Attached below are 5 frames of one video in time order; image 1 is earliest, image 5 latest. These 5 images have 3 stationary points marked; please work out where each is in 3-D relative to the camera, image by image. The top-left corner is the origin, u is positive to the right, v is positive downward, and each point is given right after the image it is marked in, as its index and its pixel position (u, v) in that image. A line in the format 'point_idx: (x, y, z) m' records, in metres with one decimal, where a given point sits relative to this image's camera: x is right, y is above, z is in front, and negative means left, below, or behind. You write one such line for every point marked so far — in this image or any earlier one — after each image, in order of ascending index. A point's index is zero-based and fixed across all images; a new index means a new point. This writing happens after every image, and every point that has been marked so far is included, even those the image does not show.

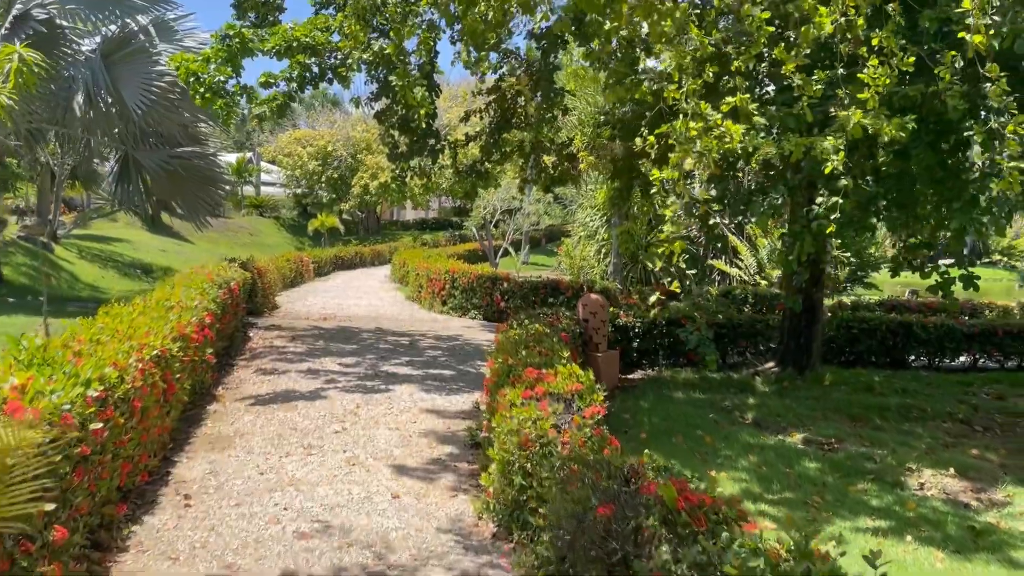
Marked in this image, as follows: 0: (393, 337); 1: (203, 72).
0: (-1.4, -0.6, +9.9) m
1: (-2.4, +1.7, +6.5) m
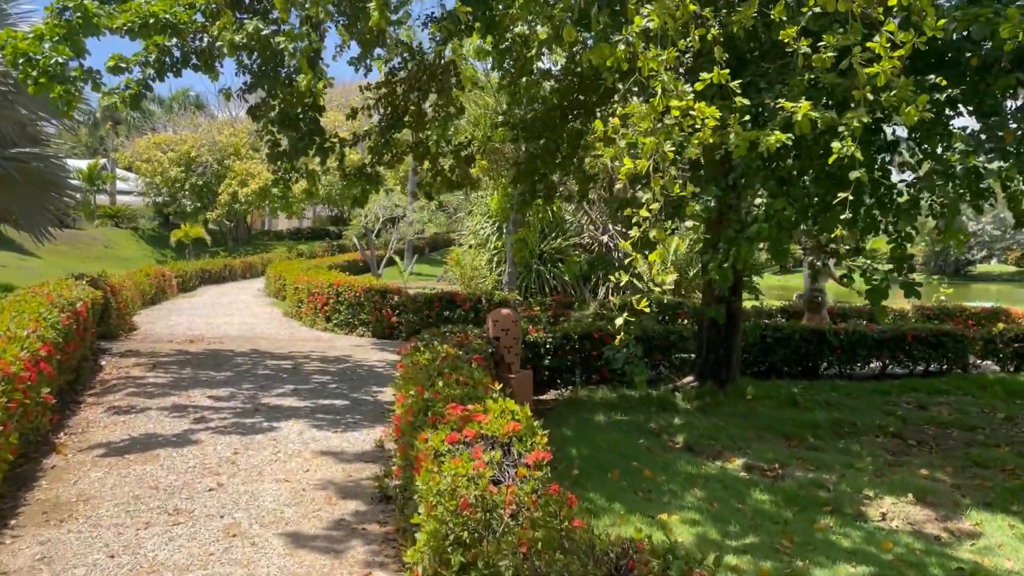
0: (-2.5, -0.8, +8.8) m
1: (-3.0, +1.5, +5.3) m
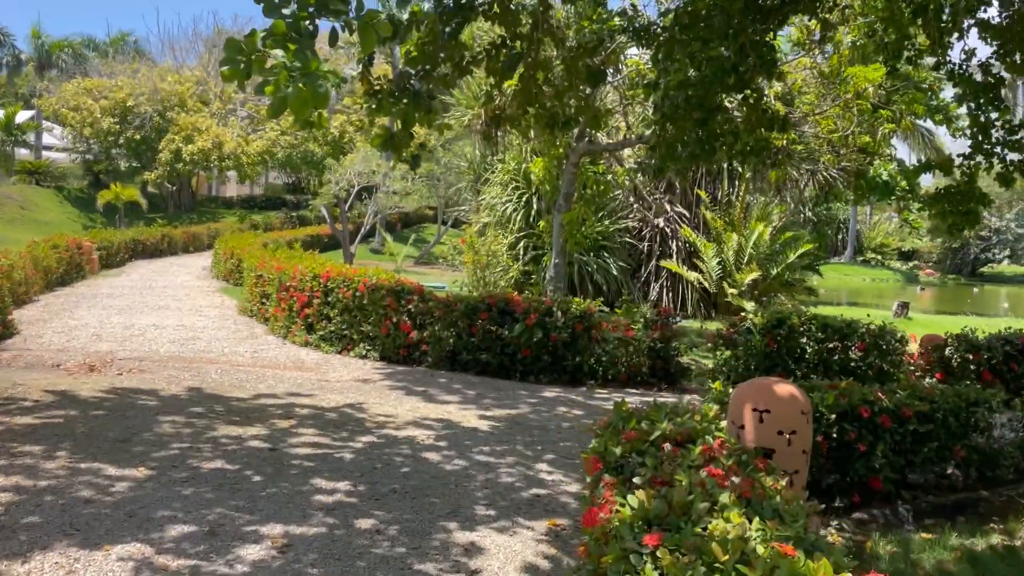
0: (-1.6, -0.8, +4.8) m
1: (-1.9, +1.4, +1.2) m
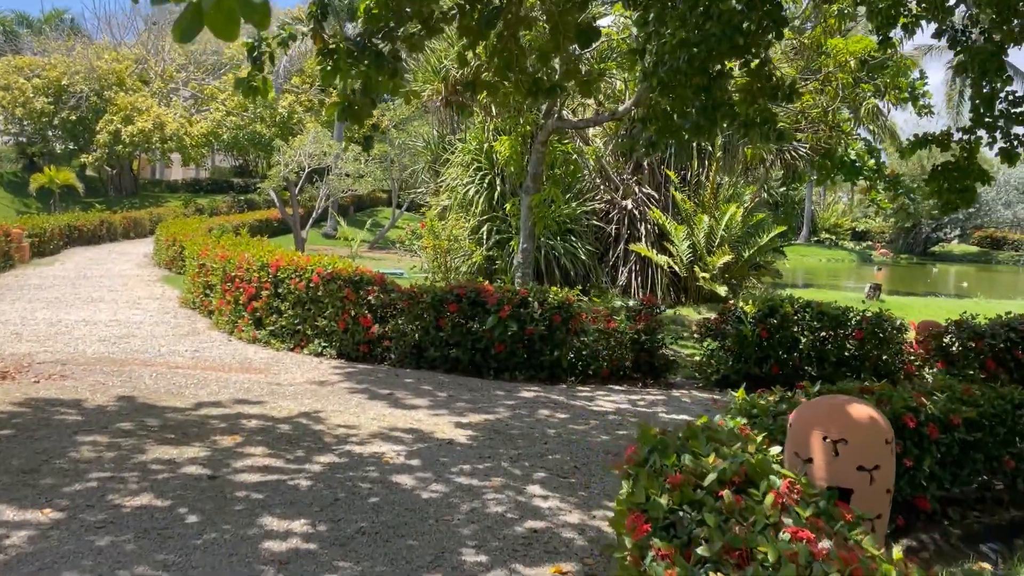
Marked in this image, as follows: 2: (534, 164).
0: (-1.7, -0.8, +4.1) m
1: (-1.8, +1.3, +0.4) m
2: (+0.2, +1.4, +9.3) m
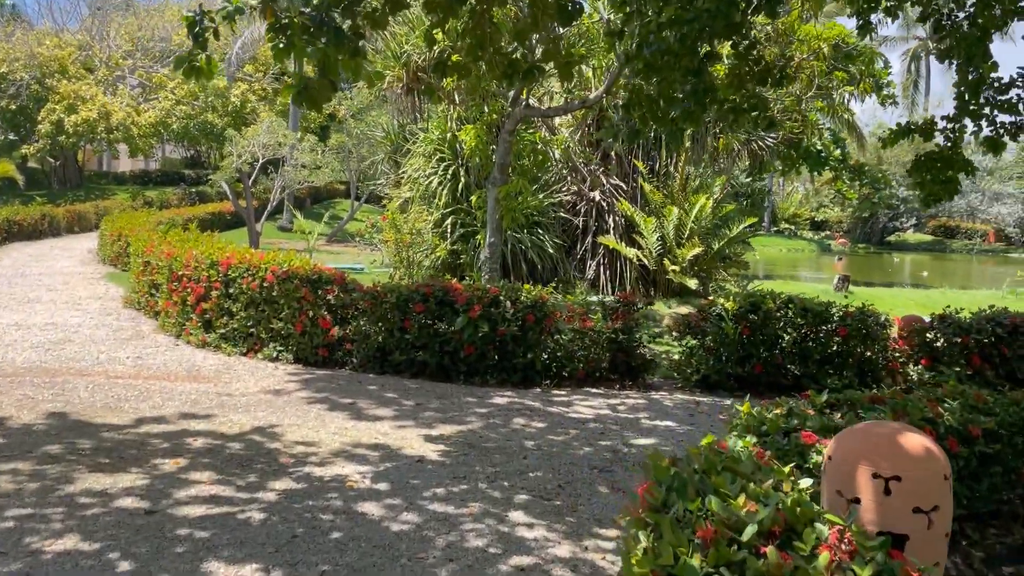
0: (-1.8, -0.8, +3.6) m
1: (-1.7, +1.3, -0.1) m
2: (-0.1, +1.4, +8.9) m
